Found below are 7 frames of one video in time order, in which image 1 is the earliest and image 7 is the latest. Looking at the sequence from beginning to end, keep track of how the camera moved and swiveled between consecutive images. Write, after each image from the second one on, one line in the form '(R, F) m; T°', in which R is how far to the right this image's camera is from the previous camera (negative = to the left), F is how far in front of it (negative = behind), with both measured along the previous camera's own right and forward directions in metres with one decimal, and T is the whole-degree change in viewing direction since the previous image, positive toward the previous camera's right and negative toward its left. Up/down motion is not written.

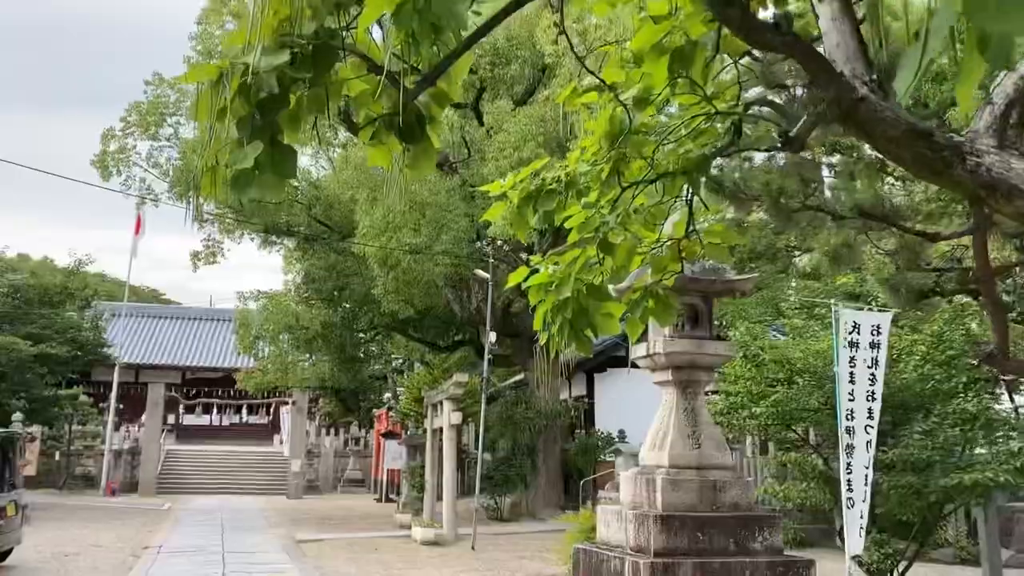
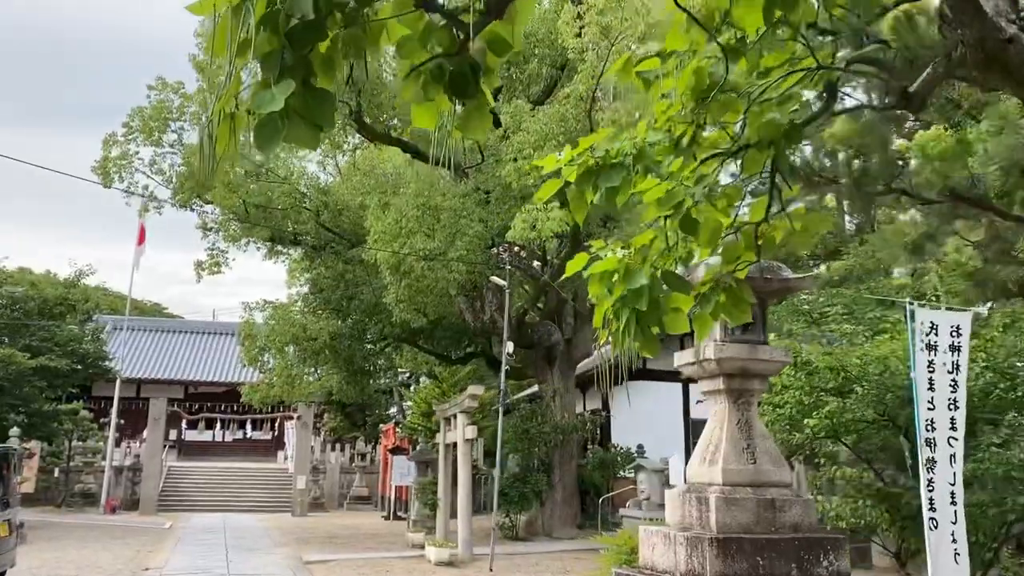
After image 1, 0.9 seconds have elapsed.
(-0.2, +0.5) m; 0°
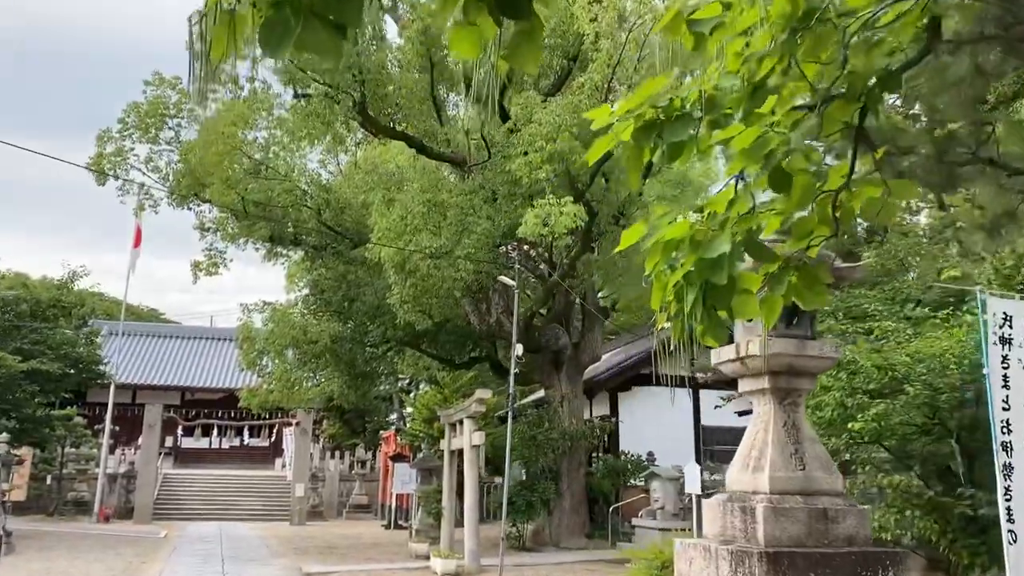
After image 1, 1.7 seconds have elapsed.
(-0.2, +0.5) m; 0°
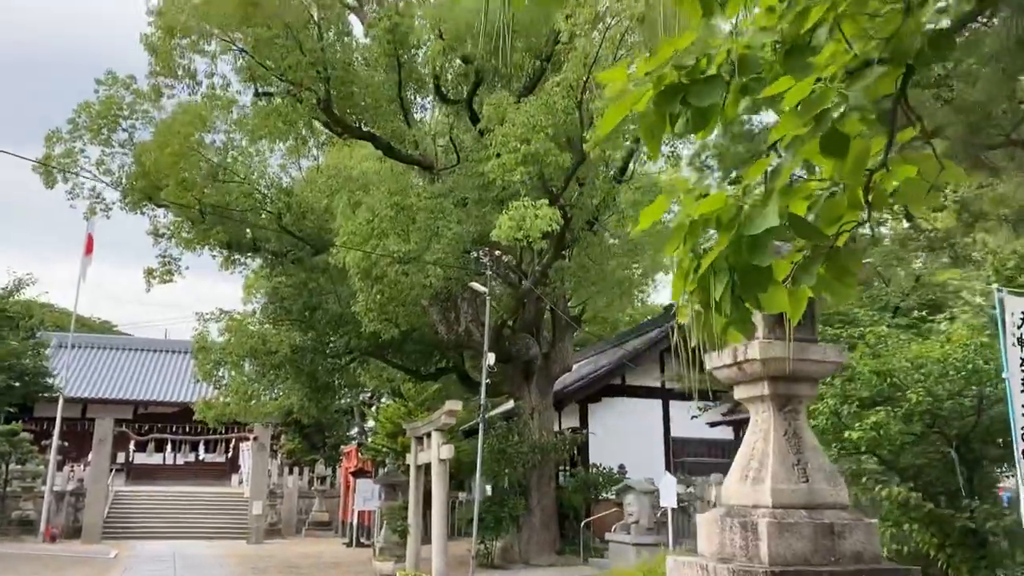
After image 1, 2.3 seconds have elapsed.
(-0.1, +0.4) m; +3°
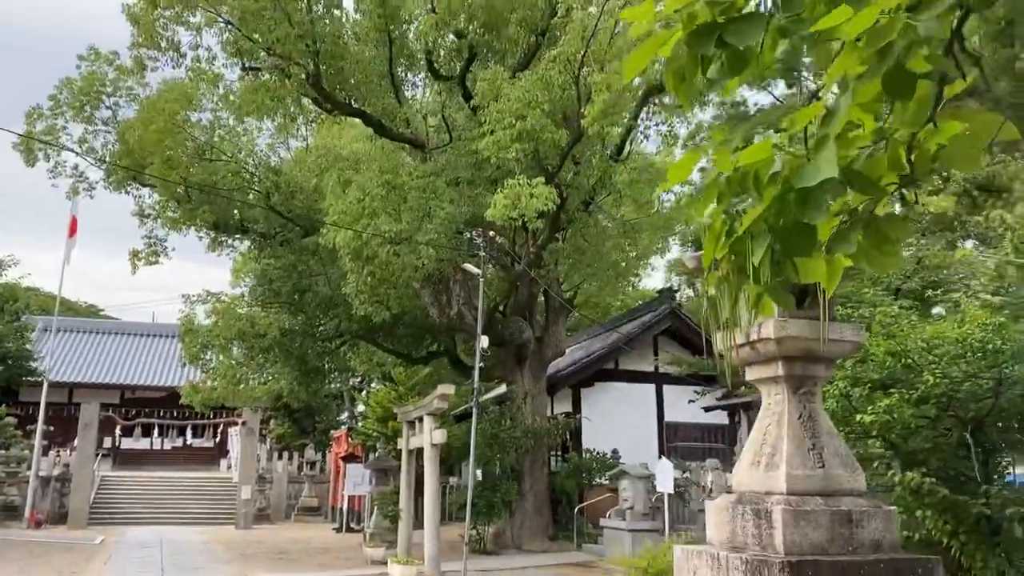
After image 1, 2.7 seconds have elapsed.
(-0.1, +0.2) m; +1°
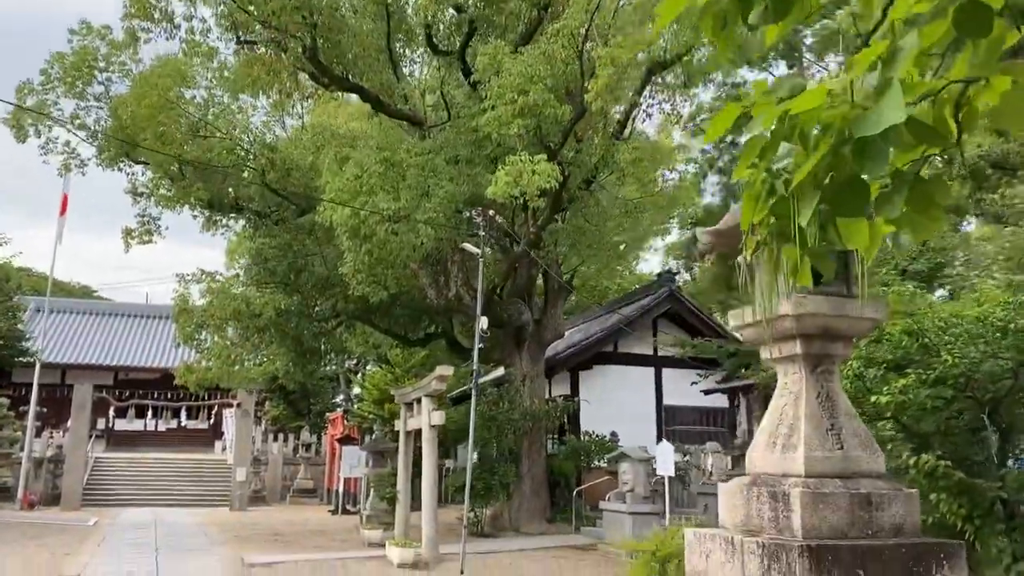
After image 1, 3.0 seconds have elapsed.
(-0.1, +0.2) m; 0°
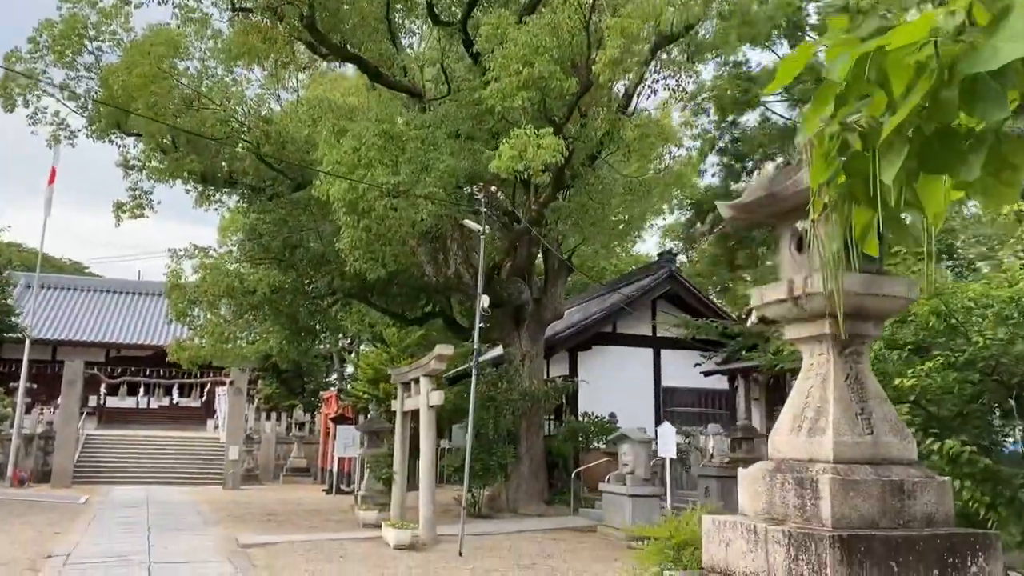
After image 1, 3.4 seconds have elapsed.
(-0.1, +0.2) m; 0°
